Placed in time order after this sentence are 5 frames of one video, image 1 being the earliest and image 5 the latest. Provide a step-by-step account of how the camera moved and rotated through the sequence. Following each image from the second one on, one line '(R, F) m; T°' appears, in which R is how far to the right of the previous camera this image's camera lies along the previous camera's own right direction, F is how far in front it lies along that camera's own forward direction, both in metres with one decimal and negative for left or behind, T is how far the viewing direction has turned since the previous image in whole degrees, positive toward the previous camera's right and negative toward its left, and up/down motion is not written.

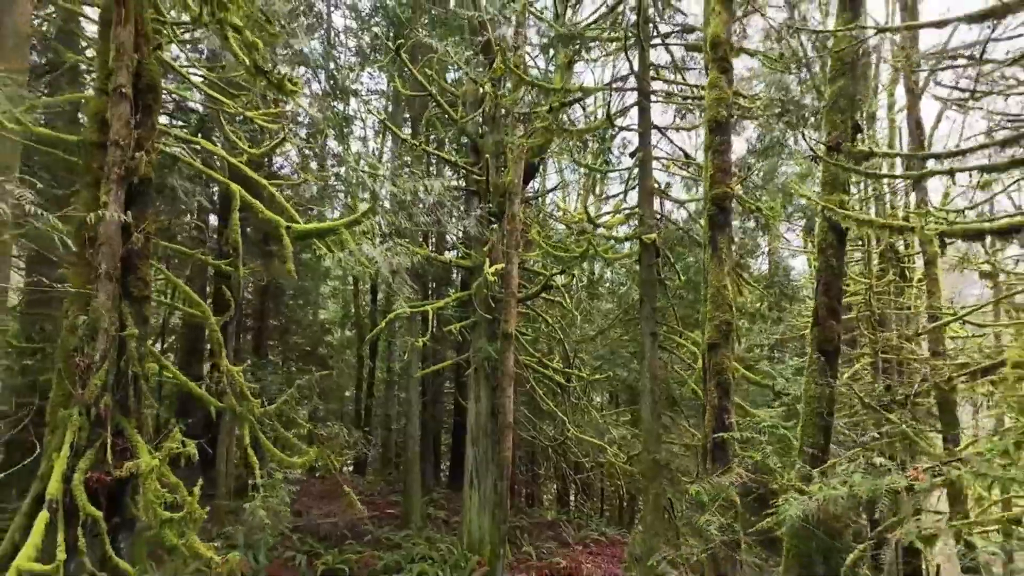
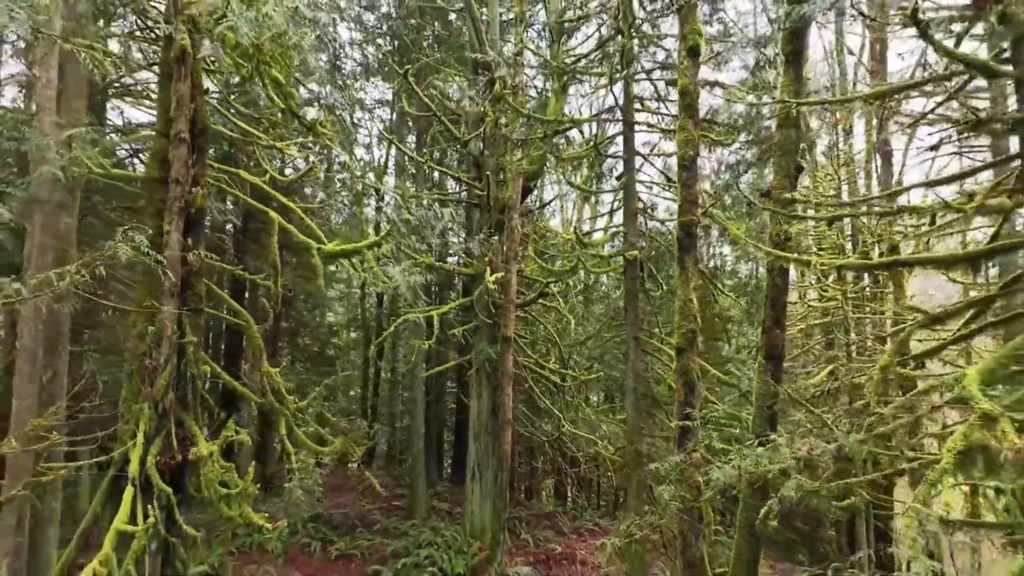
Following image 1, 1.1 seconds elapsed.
(0.0, -0.8) m; 0°
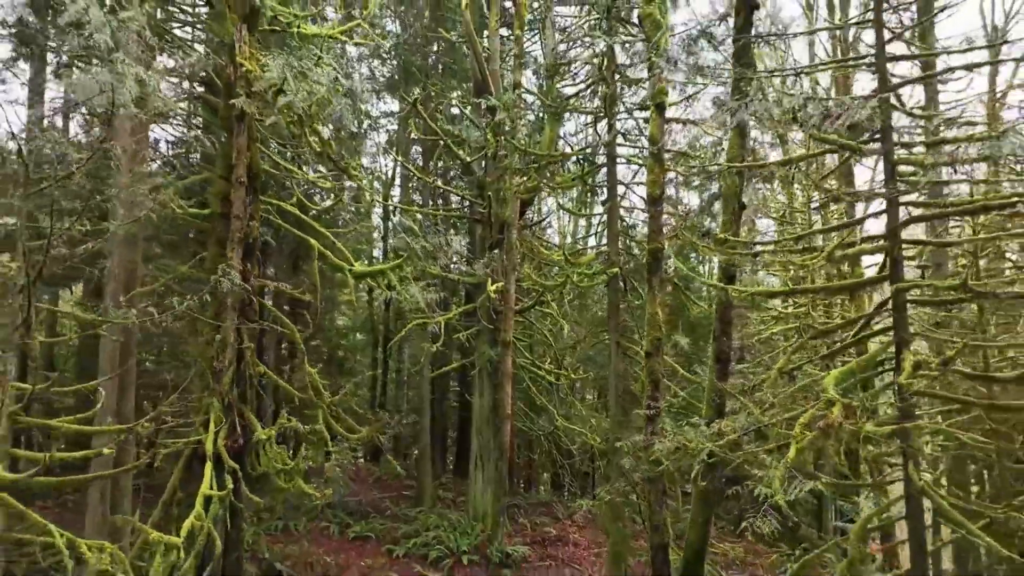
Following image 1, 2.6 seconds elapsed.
(0.0, -1.2) m; 0°
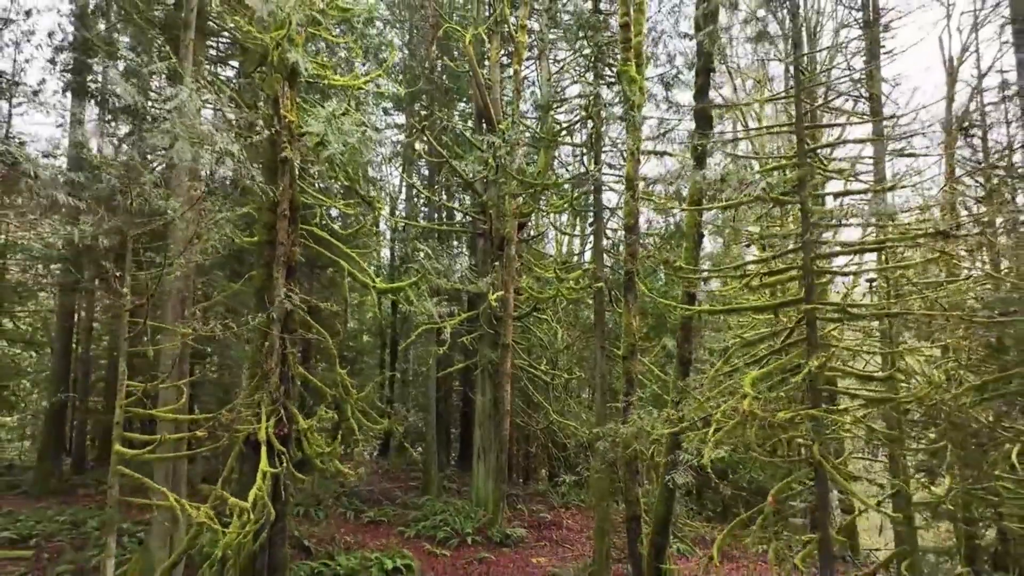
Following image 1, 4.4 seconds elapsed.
(0.0, -1.3) m; 0°
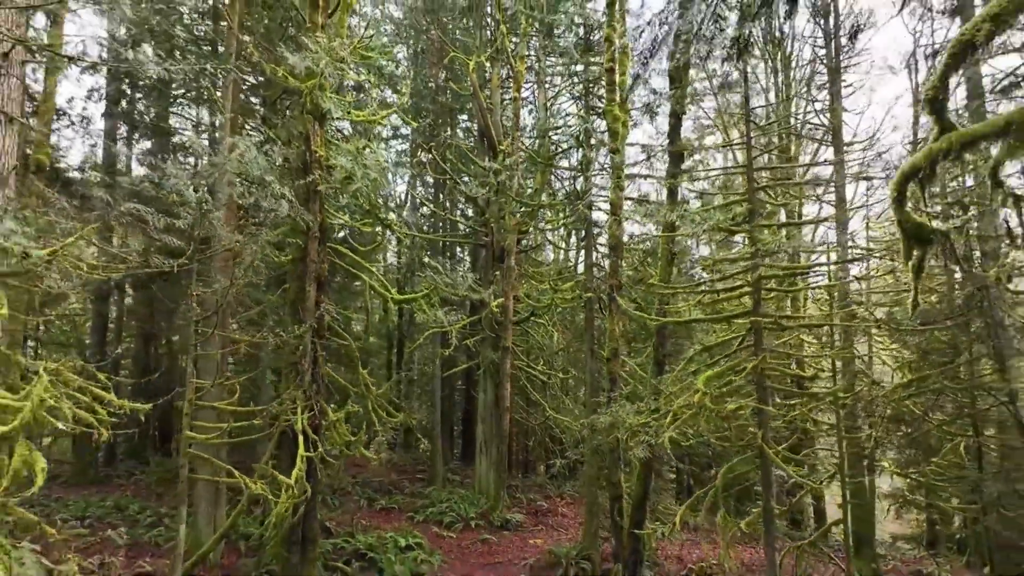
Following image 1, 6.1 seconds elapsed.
(0.0, -1.2) m; 0°
